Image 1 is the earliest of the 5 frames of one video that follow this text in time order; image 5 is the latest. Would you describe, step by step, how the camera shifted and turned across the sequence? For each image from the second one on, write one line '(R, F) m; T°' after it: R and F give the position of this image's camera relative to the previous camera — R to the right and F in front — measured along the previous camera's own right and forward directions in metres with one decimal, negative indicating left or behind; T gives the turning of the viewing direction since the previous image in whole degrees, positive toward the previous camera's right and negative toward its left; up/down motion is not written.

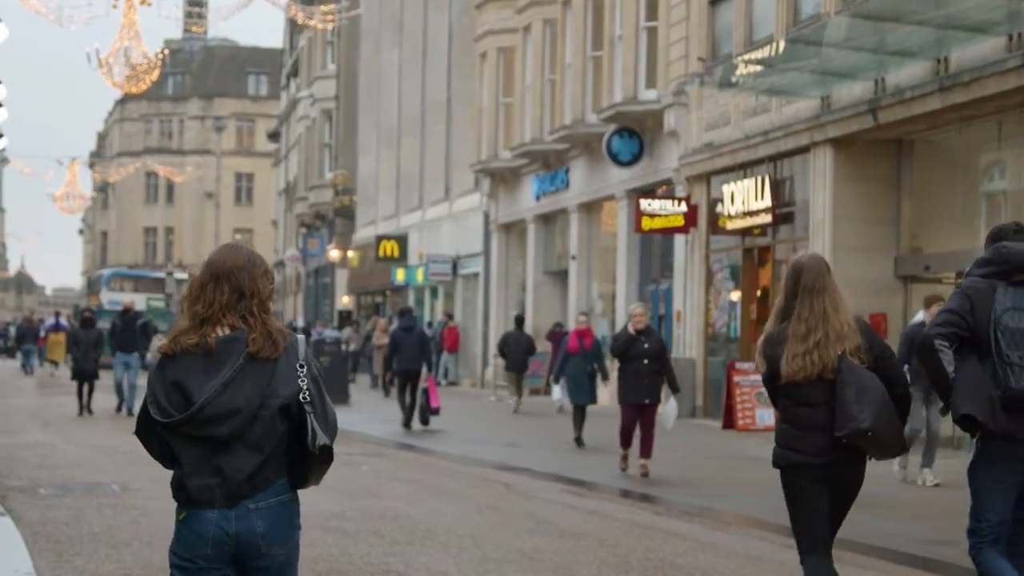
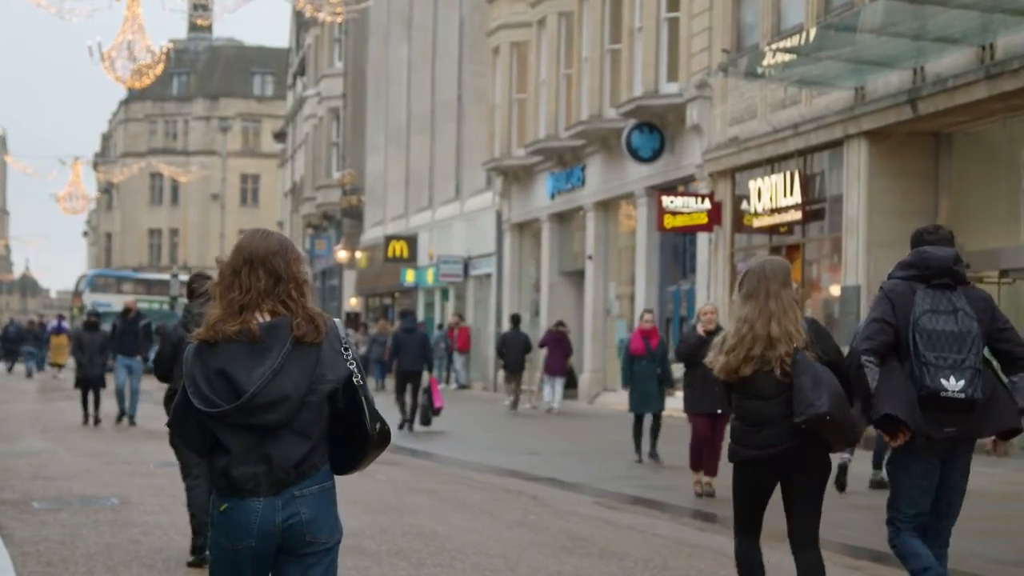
(-0.2, +1.0) m; 0°
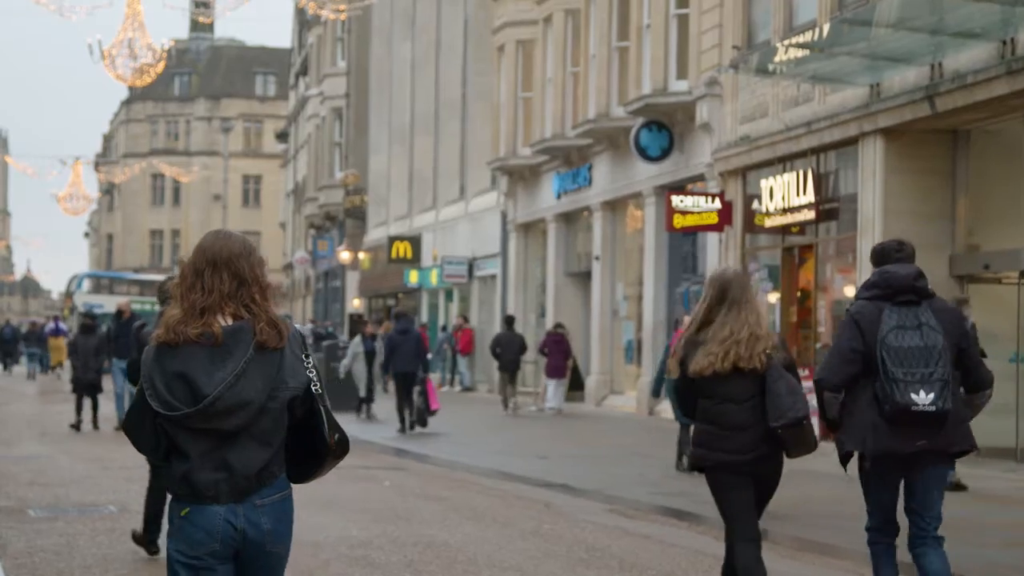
(-0.1, +0.4) m; 0°
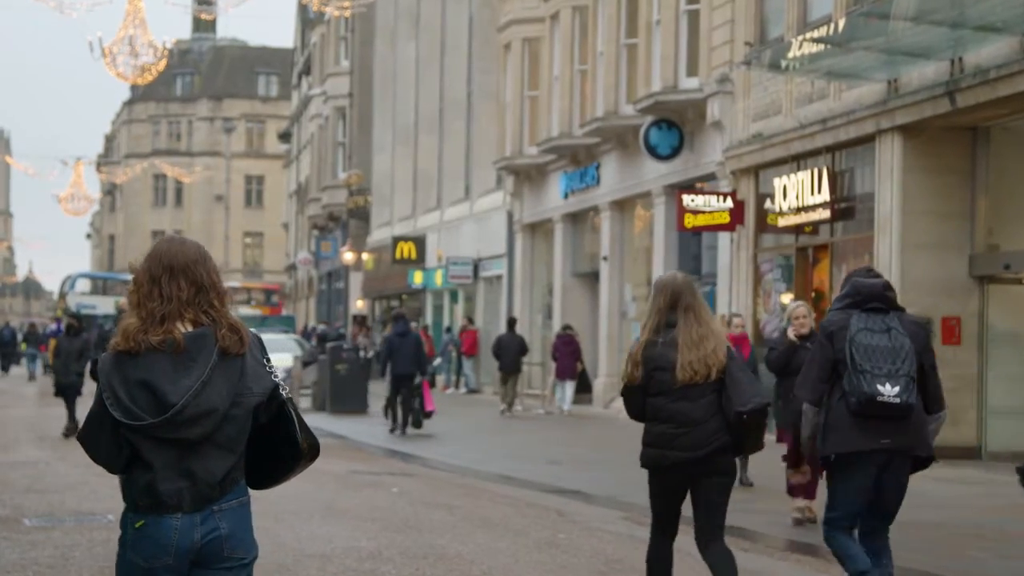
(-0.1, +0.5) m; 0°
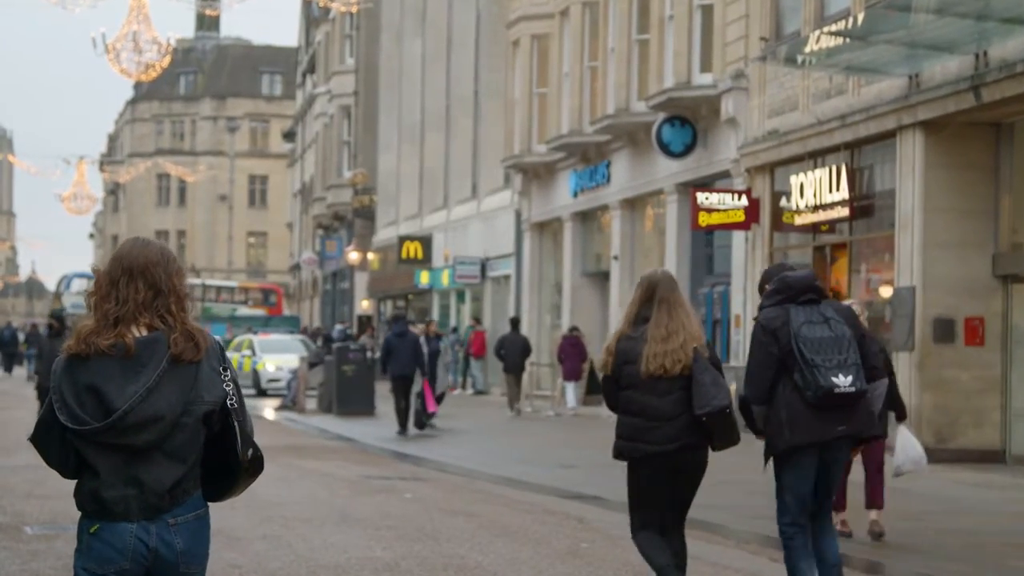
(-0.1, +0.4) m; 0°
